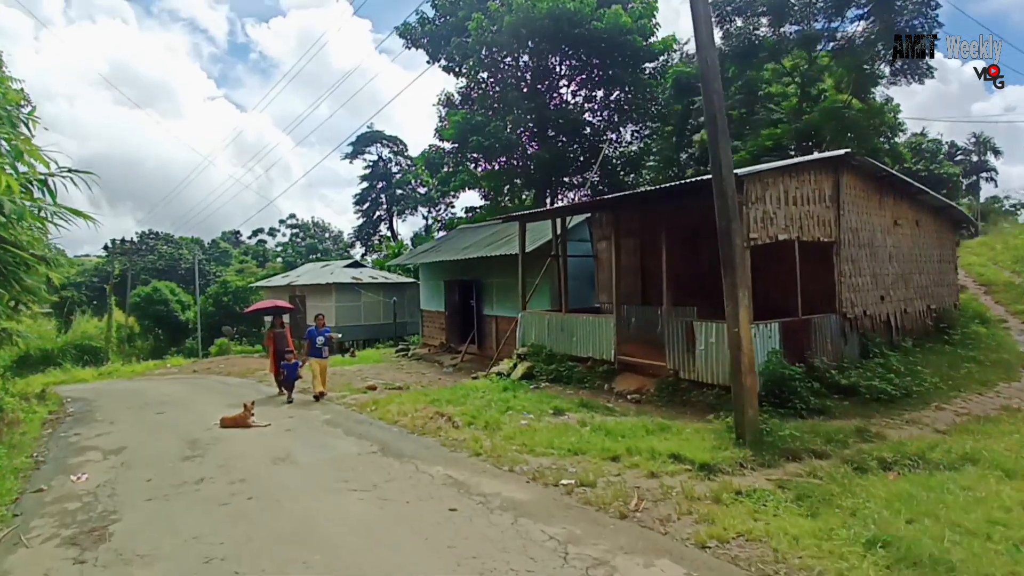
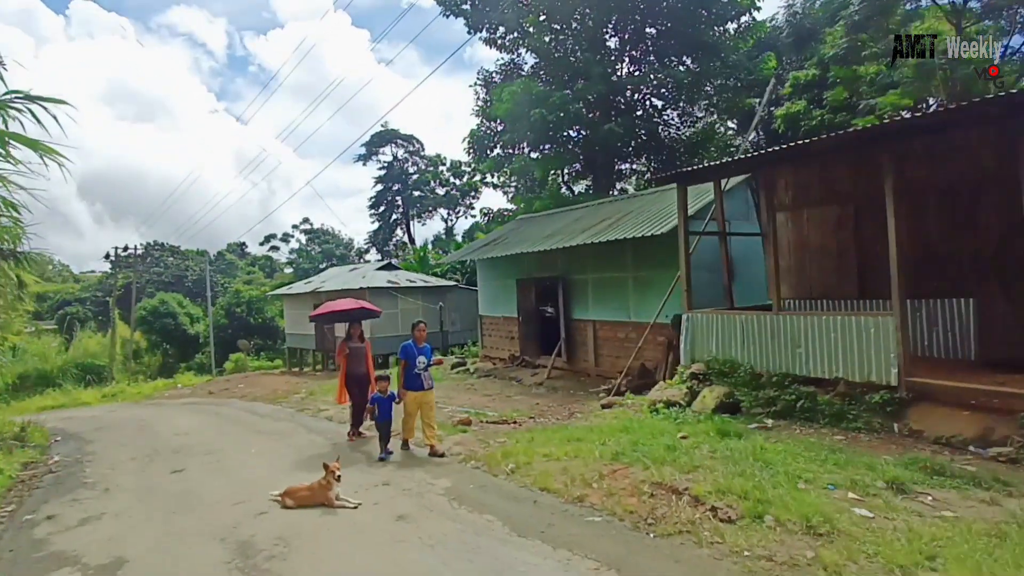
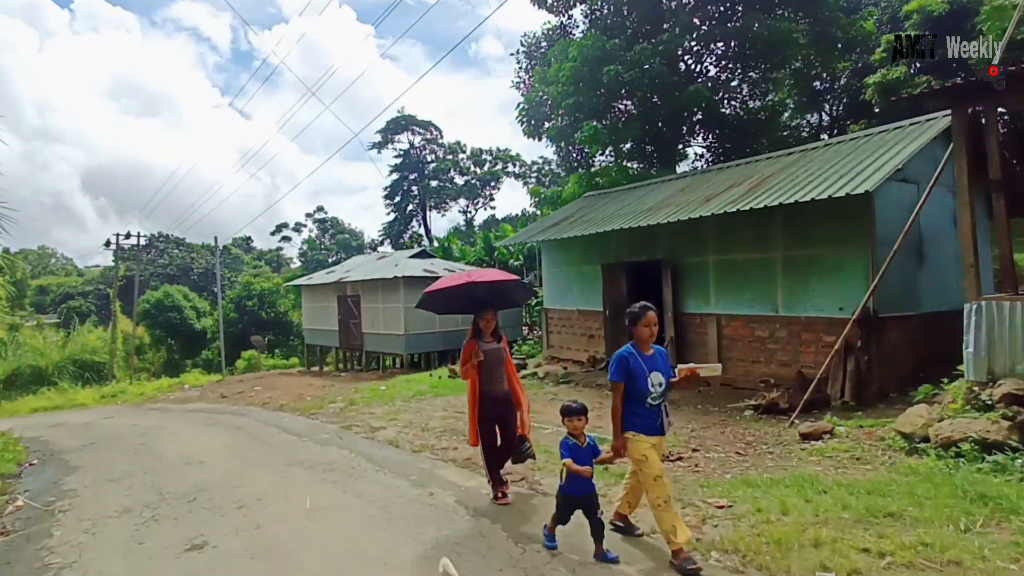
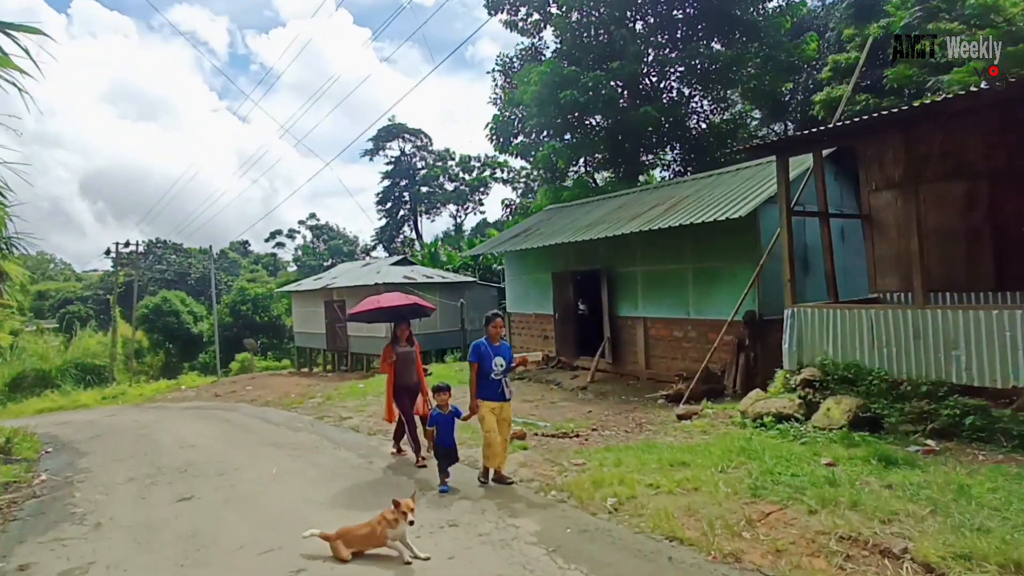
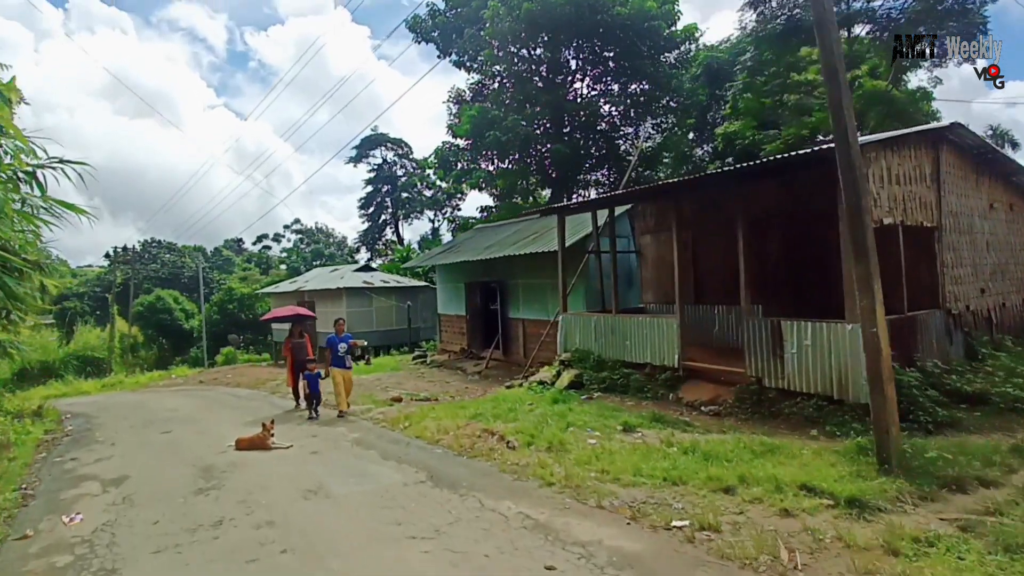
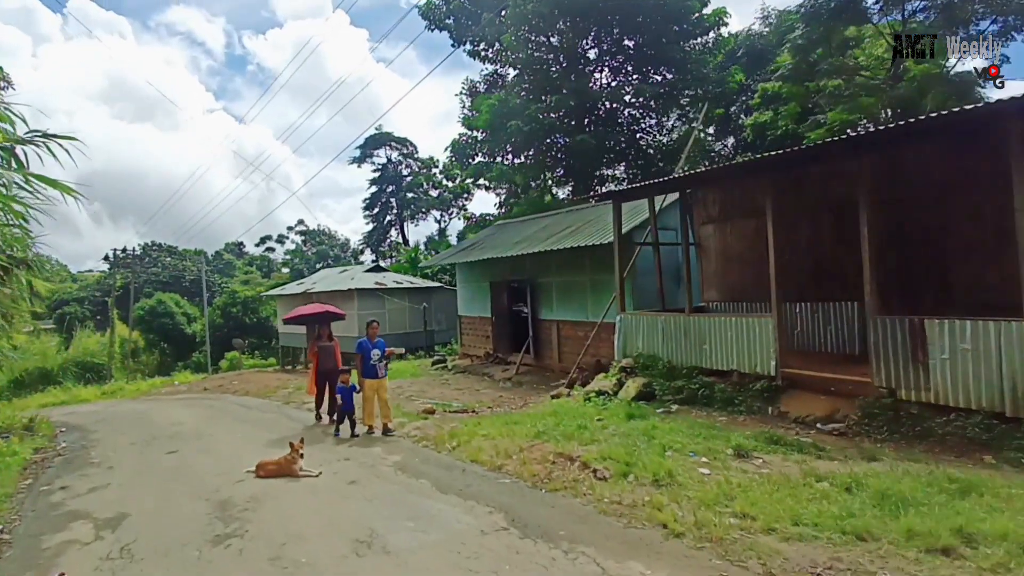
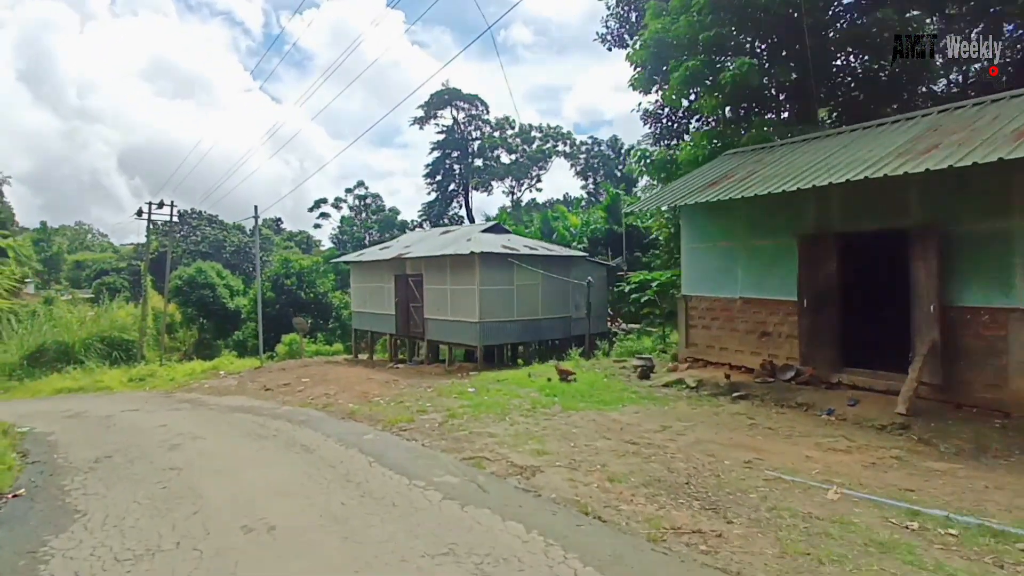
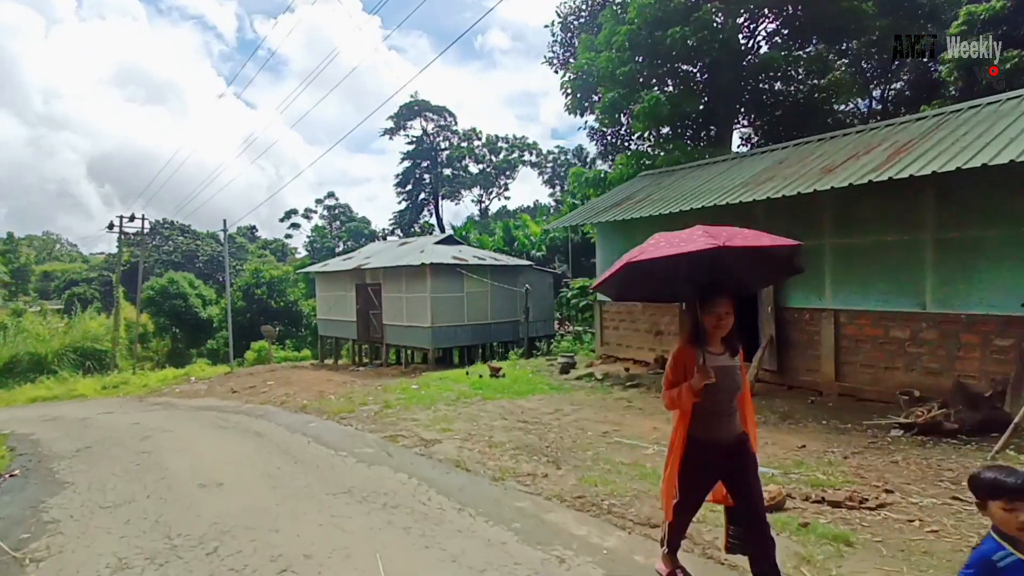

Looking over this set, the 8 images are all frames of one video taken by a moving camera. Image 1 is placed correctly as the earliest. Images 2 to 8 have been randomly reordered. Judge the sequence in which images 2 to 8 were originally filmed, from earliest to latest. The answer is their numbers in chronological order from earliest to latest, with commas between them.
5, 6, 2, 4, 3, 8, 7
